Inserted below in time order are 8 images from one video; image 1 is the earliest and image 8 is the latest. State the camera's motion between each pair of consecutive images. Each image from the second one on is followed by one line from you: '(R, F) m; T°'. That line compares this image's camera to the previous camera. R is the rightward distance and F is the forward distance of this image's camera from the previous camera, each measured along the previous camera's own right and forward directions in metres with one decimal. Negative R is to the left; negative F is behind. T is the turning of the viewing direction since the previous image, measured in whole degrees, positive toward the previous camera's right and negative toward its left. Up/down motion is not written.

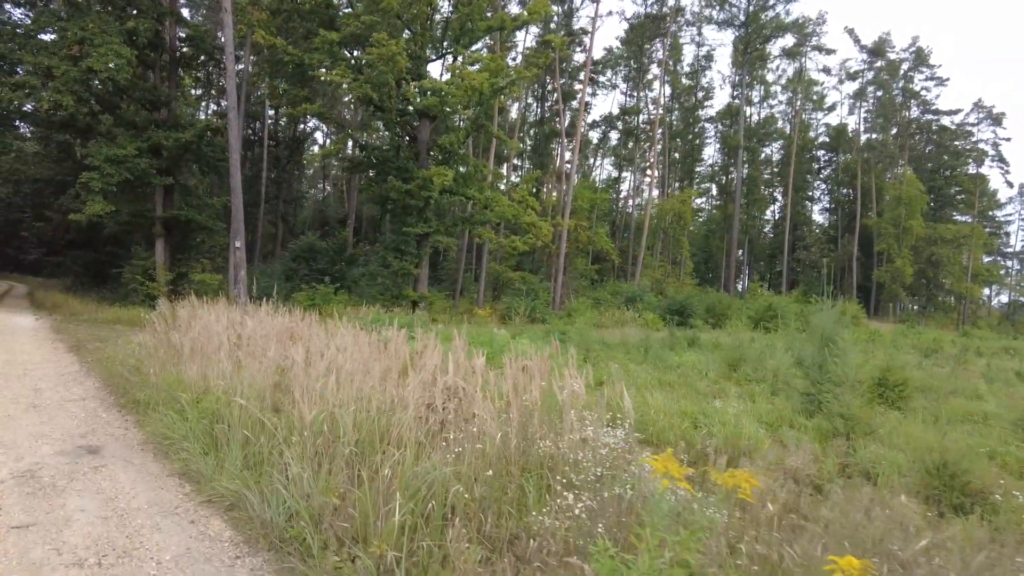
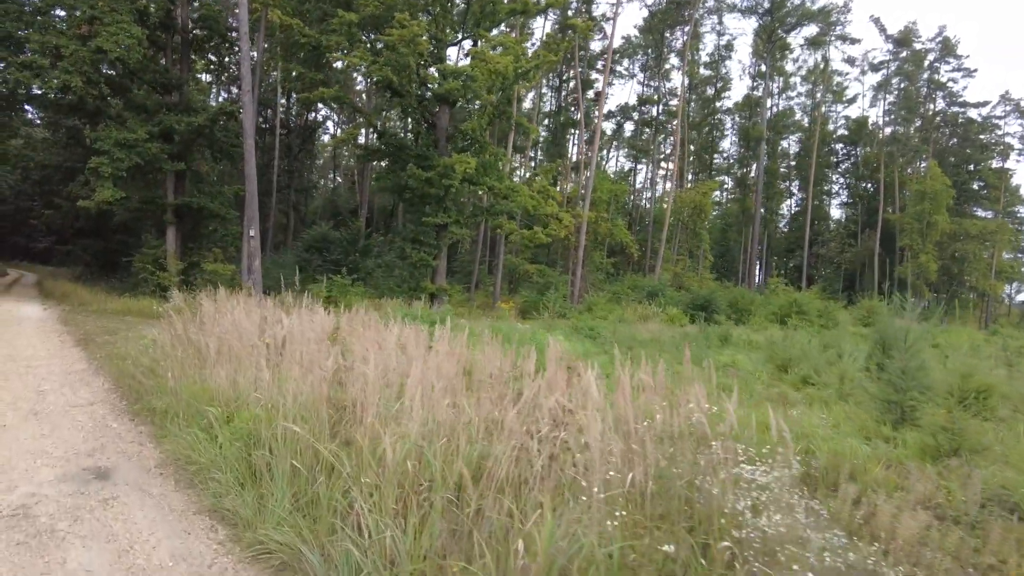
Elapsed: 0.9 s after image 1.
(-0.5, +0.8) m; -1°
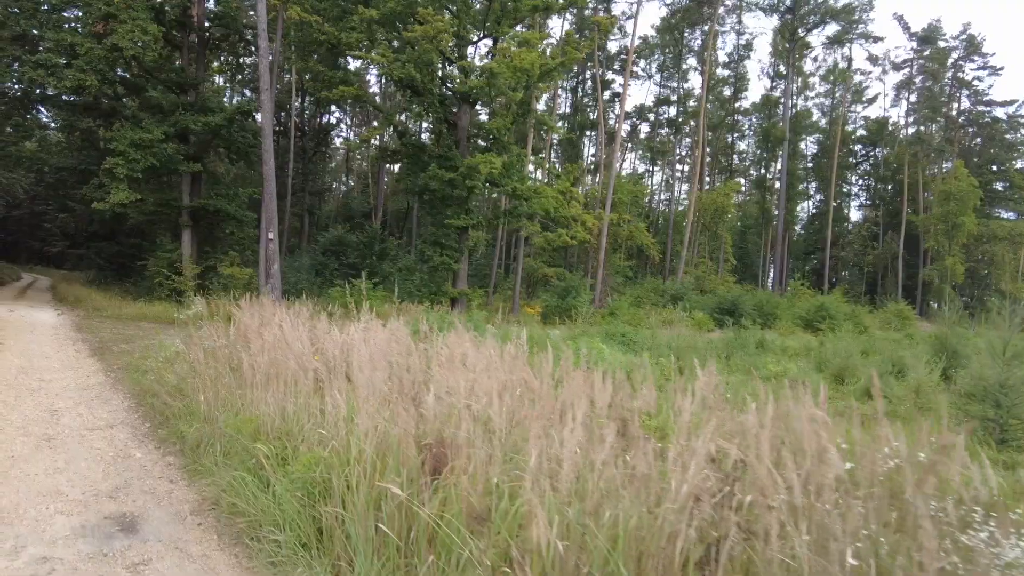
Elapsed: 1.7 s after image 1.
(-0.5, +0.7) m; -1°
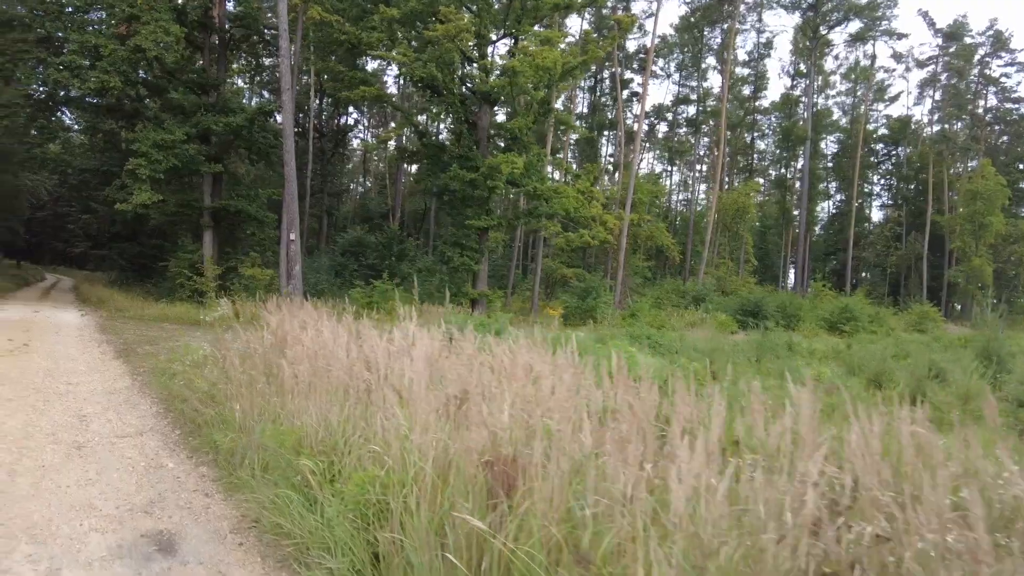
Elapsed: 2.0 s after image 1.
(-0.2, +0.2) m; -1°
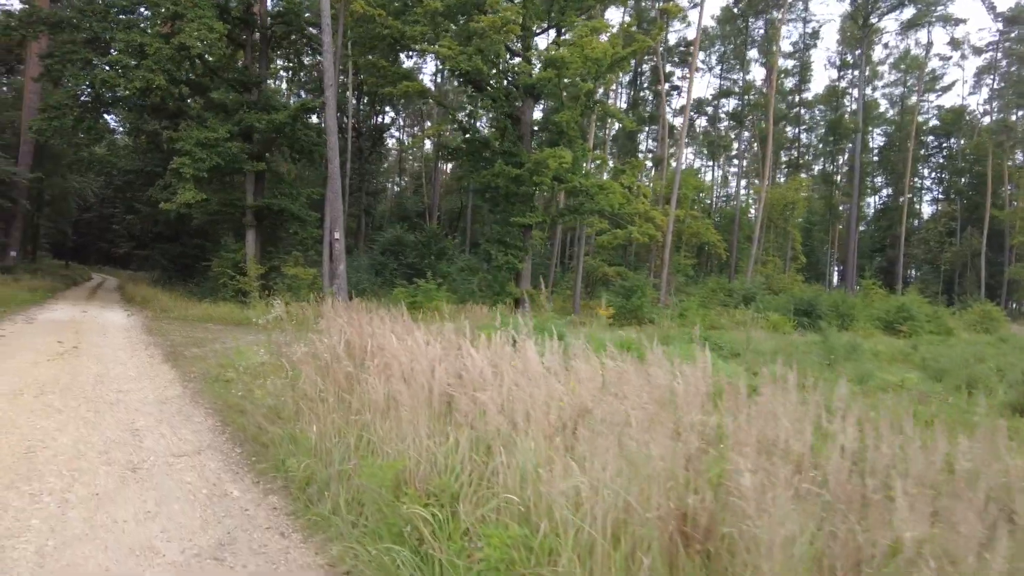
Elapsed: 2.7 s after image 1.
(-0.4, +0.6) m; -3°
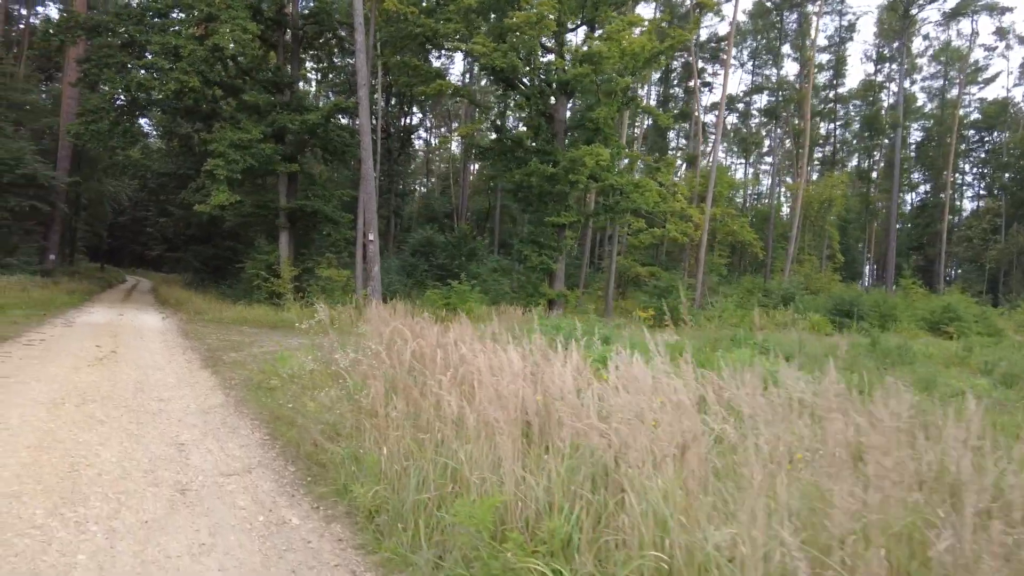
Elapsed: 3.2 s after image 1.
(-0.3, +0.4) m; -2°
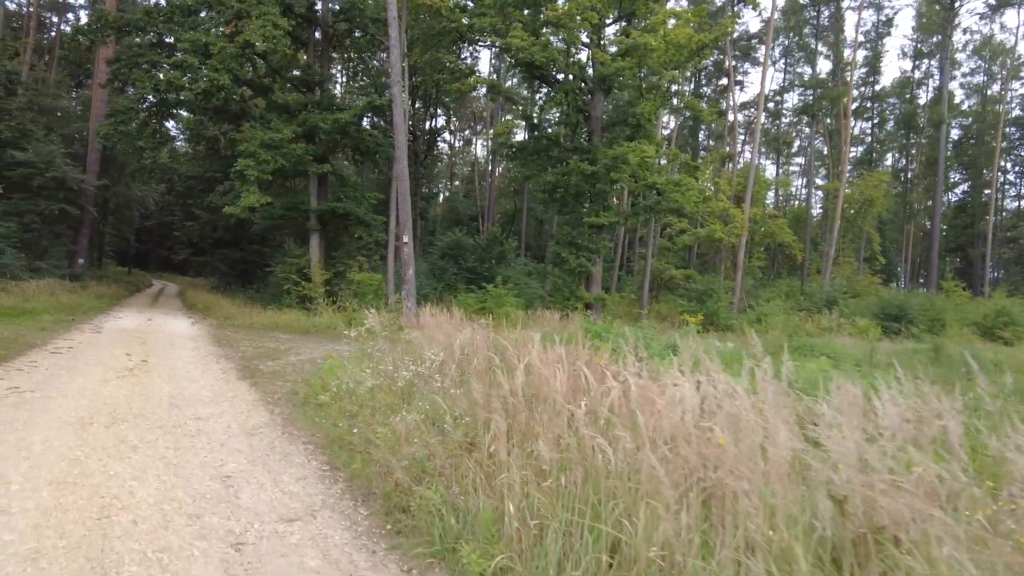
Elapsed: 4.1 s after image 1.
(-0.5, +0.7) m; -2°
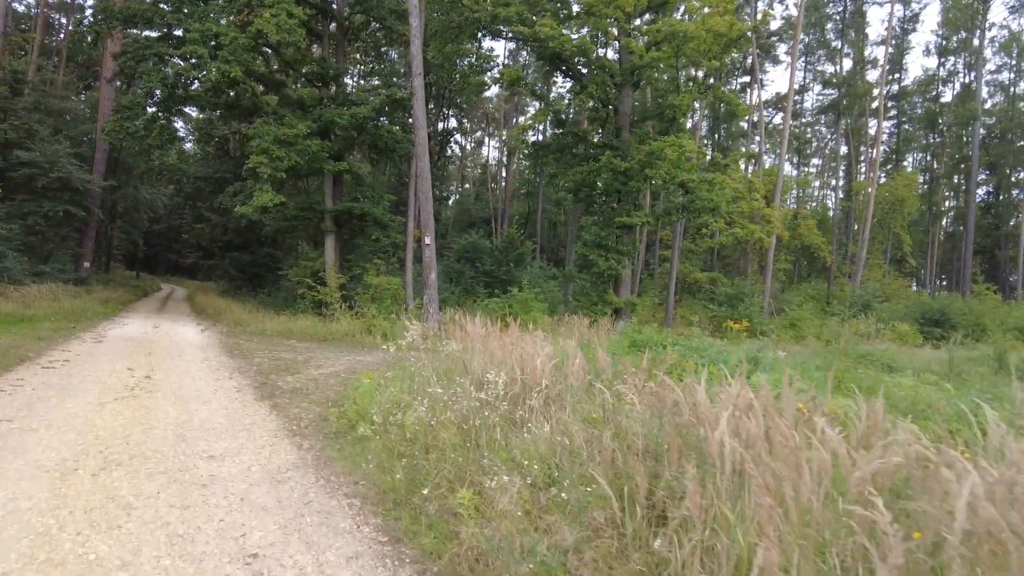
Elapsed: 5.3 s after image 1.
(-0.5, +1.0) m; -1°
